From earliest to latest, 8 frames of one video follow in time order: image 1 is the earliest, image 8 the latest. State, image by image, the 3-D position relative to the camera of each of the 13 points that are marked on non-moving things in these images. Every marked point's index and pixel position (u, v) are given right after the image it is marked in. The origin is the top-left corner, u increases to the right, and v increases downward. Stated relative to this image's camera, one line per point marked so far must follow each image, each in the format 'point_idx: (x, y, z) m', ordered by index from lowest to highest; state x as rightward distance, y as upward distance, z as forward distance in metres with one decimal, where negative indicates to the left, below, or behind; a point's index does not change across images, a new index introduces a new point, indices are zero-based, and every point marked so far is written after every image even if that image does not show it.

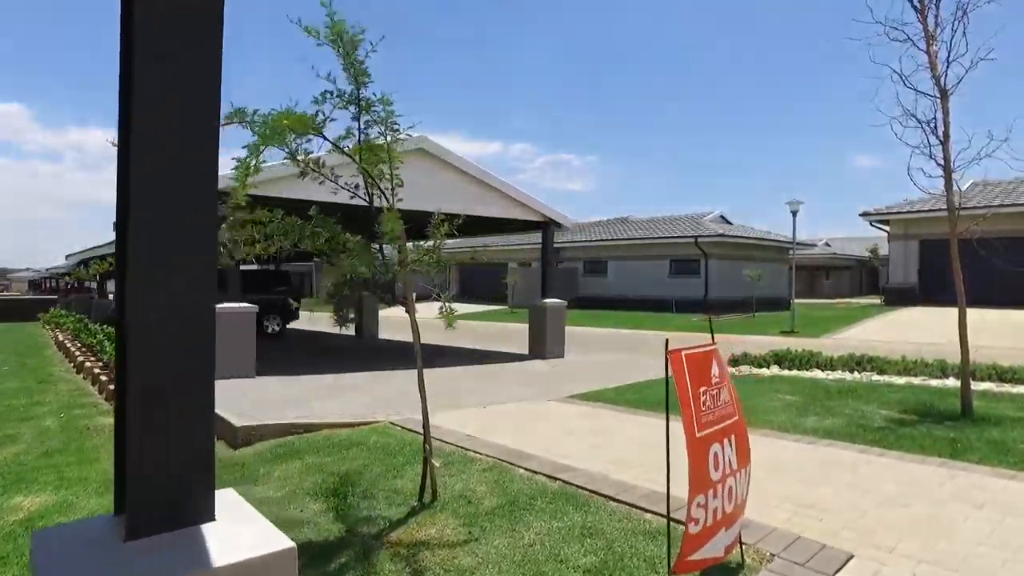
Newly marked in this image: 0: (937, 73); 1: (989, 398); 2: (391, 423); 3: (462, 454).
0: (+3.9, +2.0, +6.6) m
1: (+4.5, -1.0, +6.9) m
2: (-1.2, -1.3, +7.1) m
3: (-0.4, -1.3, +5.8) m
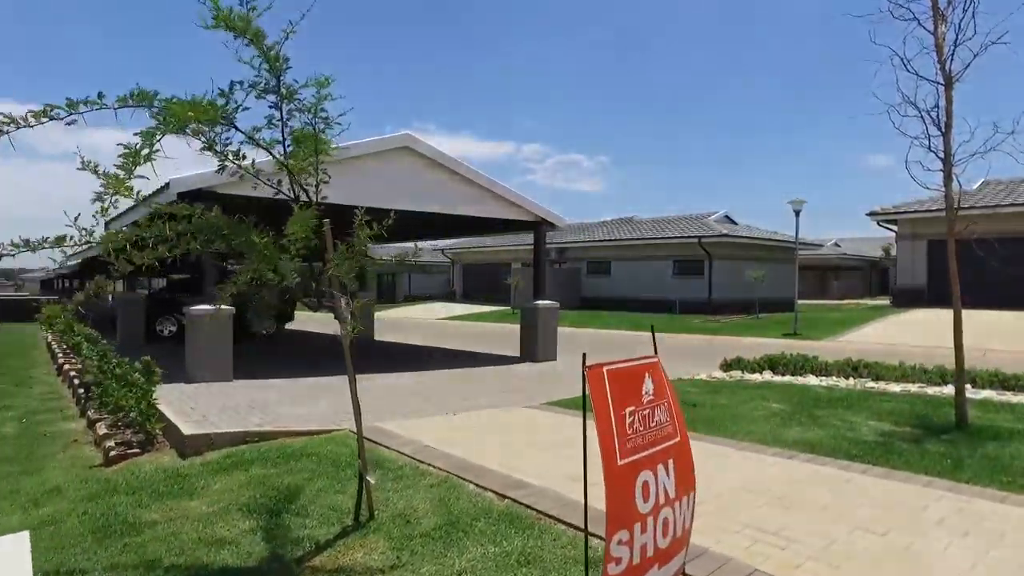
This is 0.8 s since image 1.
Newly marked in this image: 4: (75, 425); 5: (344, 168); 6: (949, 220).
0: (+3.6, +1.9, +6.2) m
1: (+4.2, -1.1, +6.4) m
2: (-1.5, -1.3, +6.7) m
3: (-0.7, -1.4, +5.4) m
4: (-4.9, -1.5, +8.1) m
5: (-2.9, +2.0, +12.2) m
6: (+3.7, +0.6, +6.2) m
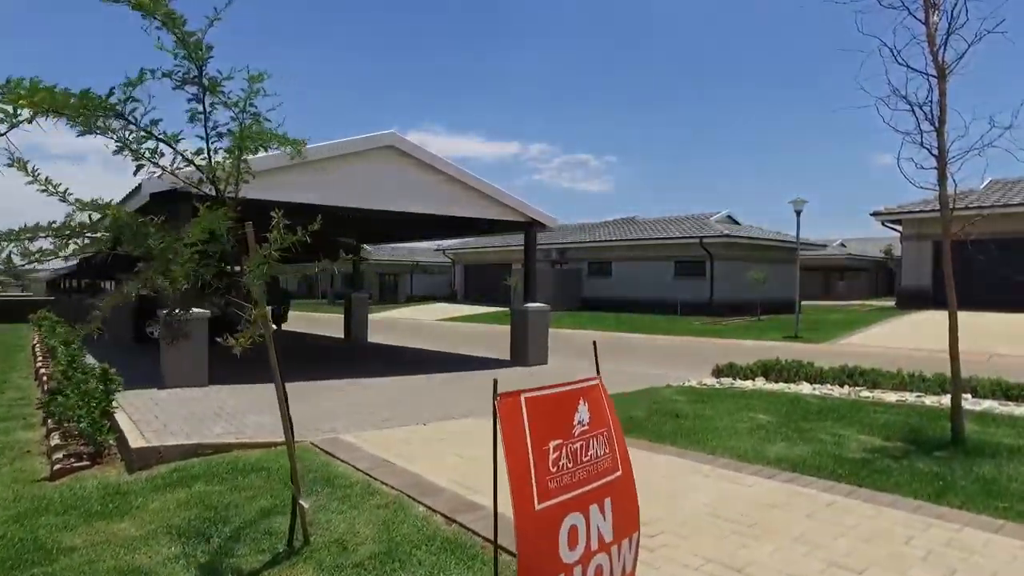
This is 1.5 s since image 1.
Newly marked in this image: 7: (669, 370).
0: (+3.3, +1.9, +5.8) m
1: (+4.0, -1.1, +6.0) m
2: (-1.7, -1.4, +6.4) m
3: (-1.0, -1.4, +5.1) m
4: (-5.1, -1.6, +7.8) m
5: (-3.1, +2.0, +11.8) m
6: (+3.5, +0.5, +5.8) m
7: (+2.9, -1.5, +13.6) m
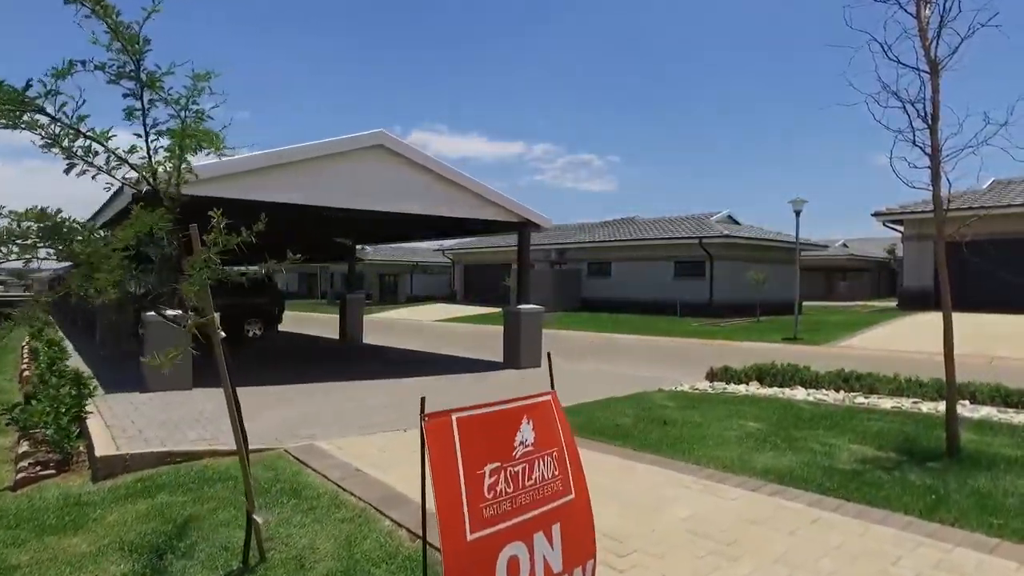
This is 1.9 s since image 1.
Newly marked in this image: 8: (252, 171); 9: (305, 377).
0: (+3.1, +1.9, +5.5) m
1: (+3.8, -1.1, +5.8) m
2: (-1.9, -1.4, +6.2) m
3: (-1.2, -1.4, +4.8) m
4: (-5.3, -1.6, +7.6) m
5: (-3.3, +1.9, +11.6) m
6: (+3.3, +0.5, +5.6) m
7: (+2.8, -1.6, +13.4) m
8: (-4.0, +1.8, +11.0) m
9: (-3.8, -1.7, +13.5) m
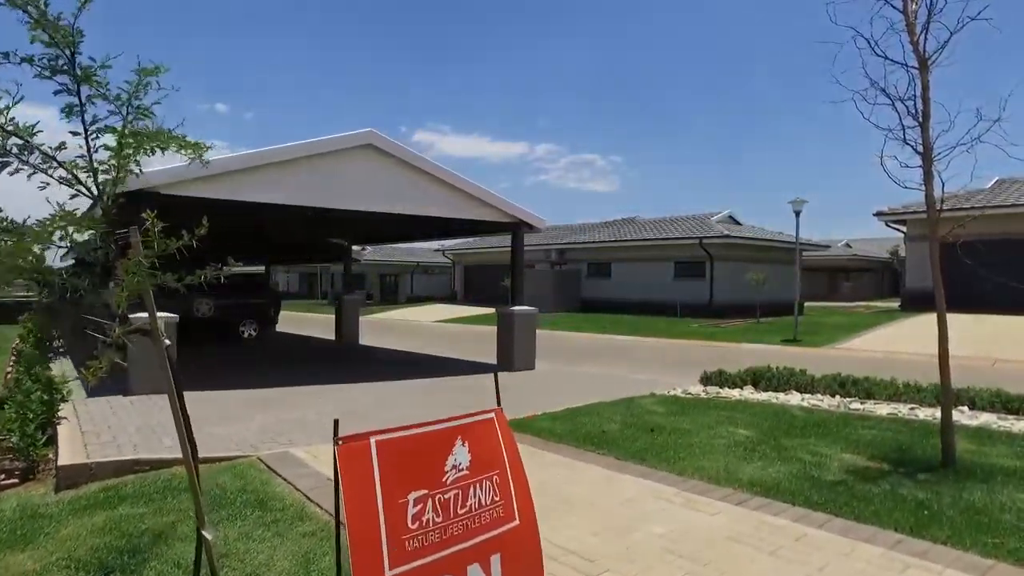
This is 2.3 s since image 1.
0: (+3.0, +1.9, +5.3) m
1: (+3.6, -1.2, +5.6) m
2: (-2.1, -1.4, +6.0) m
3: (-1.4, -1.4, +4.6) m
4: (-5.5, -1.6, +7.4) m
5: (-3.4, +1.9, +11.5) m
6: (+3.1, +0.5, +5.4) m
7: (+2.7, -1.6, +13.2) m
8: (-4.1, +1.7, +10.8) m
9: (-3.9, -1.7, +13.3) m
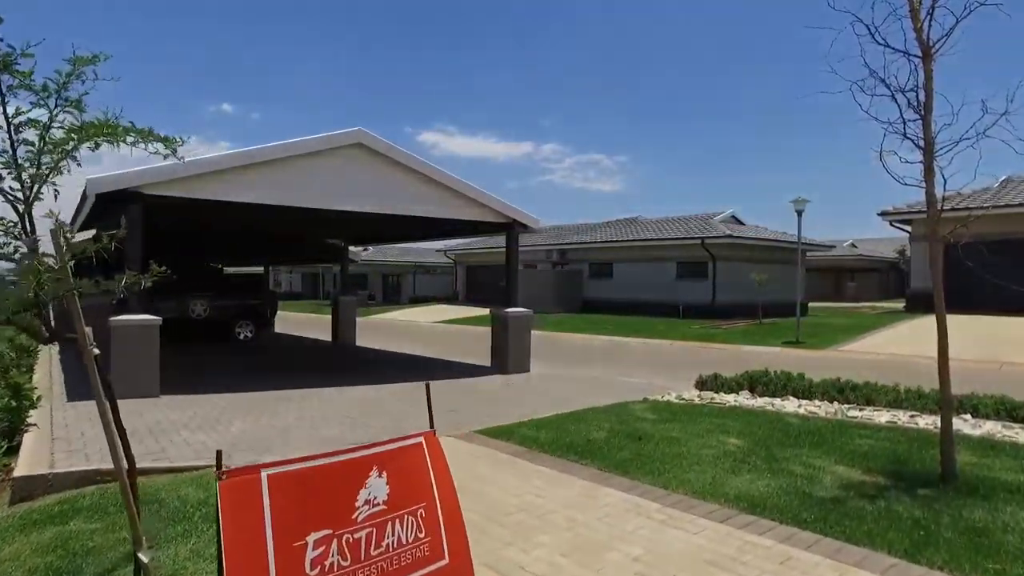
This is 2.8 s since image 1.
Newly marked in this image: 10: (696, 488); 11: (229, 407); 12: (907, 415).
0: (+2.8, +1.8, +5.0) m
1: (+3.5, -1.2, +5.3) m
2: (-2.2, -1.4, +5.7) m
3: (-1.5, -1.5, +4.4) m
4: (-5.6, -1.6, +7.2) m
5: (-3.5, +1.9, +11.2) m
6: (+3.0, +0.5, +5.1) m
7: (+2.6, -1.6, +12.9) m
8: (-4.2, +1.7, +10.6) m
9: (-4.0, -1.7, +13.1) m
10: (+1.2, -1.3, +4.9) m
11: (-3.6, -1.5, +9.2) m
12: (+3.7, -1.2, +6.8) m
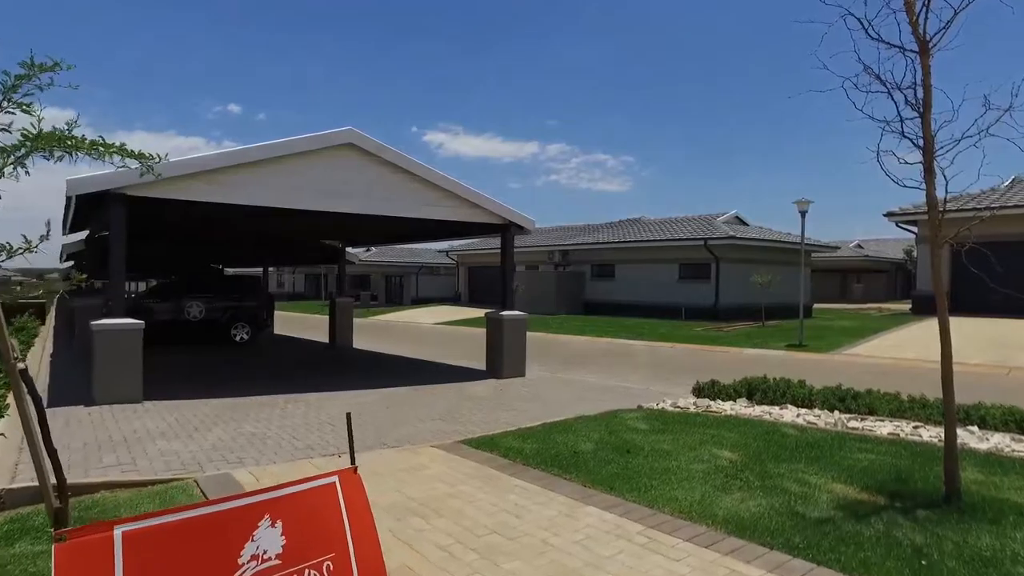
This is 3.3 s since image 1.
0: (+2.7, +1.8, +4.7) m
1: (+3.3, -1.2, +5.0) m
2: (-2.4, -1.5, +5.4) m
3: (-1.7, -1.5, +4.1) m
4: (-5.7, -1.7, +7.0) m
5: (-3.6, +1.8, +11.0) m
6: (+2.8, +0.4, +4.8) m
7: (+2.5, -1.7, +12.6) m
8: (-4.3, +1.7, +10.4) m
9: (-4.1, -1.8, +12.8) m
10: (+1.1, -1.4, +4.6) m
11: (-3.7, -1.5, +9.0) m
12: (+3.6, -1.2, +6.5) m
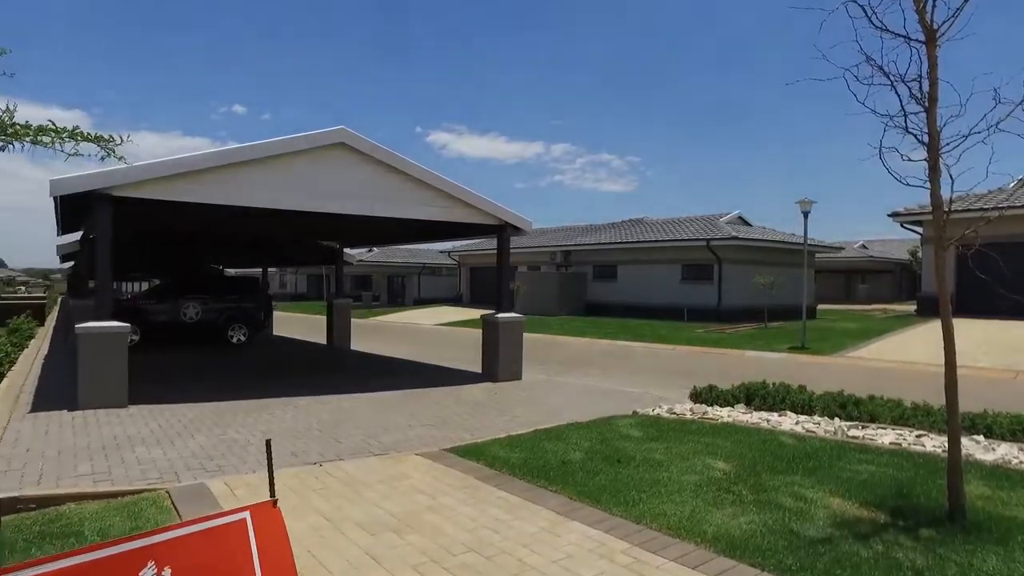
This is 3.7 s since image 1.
0: (+2.5, +1.8, +4.5) m
1: (+3.2, -1.3, +4.7) m
2: (-2.5, -1.5, +5.2) m
3: (-1.8, -1.5, +3.9) m
4: (-5.9, -1.7, +6.8) m
5: (-3.7, +1.8, +10.8) m
6: (+2.7, +0.4, +4.6) m
7: (+2.4, -1.7, +12.4) m
8: (-4.4, +1.7, +10.2) m
9: (-4.2, -1.8, +12.6) m
10: (+1.0, -1.4, +4.4) m
11: (-3.8, -1.6, +8.8) m
12: (+3.5, -1.3, +6.3) m
